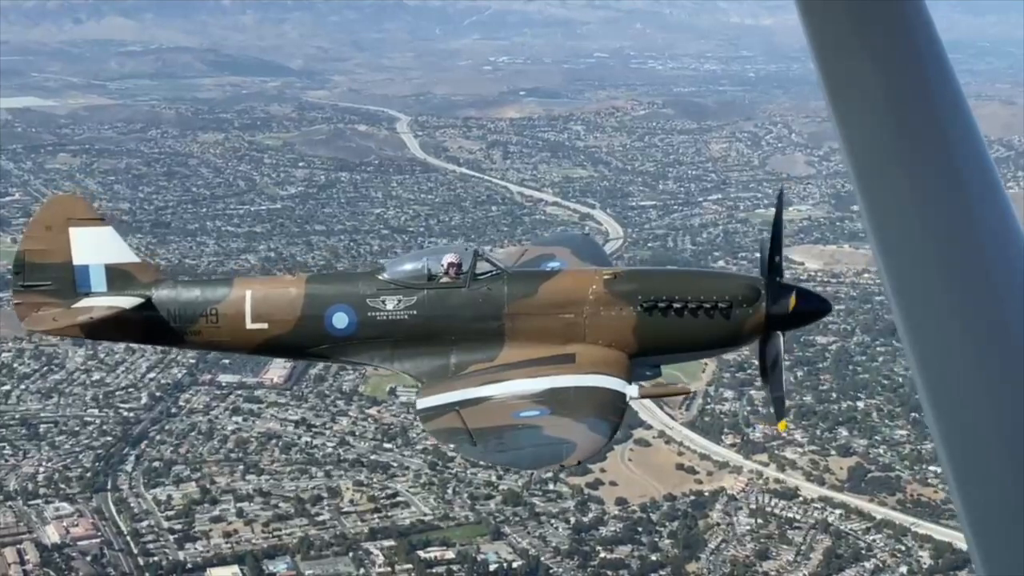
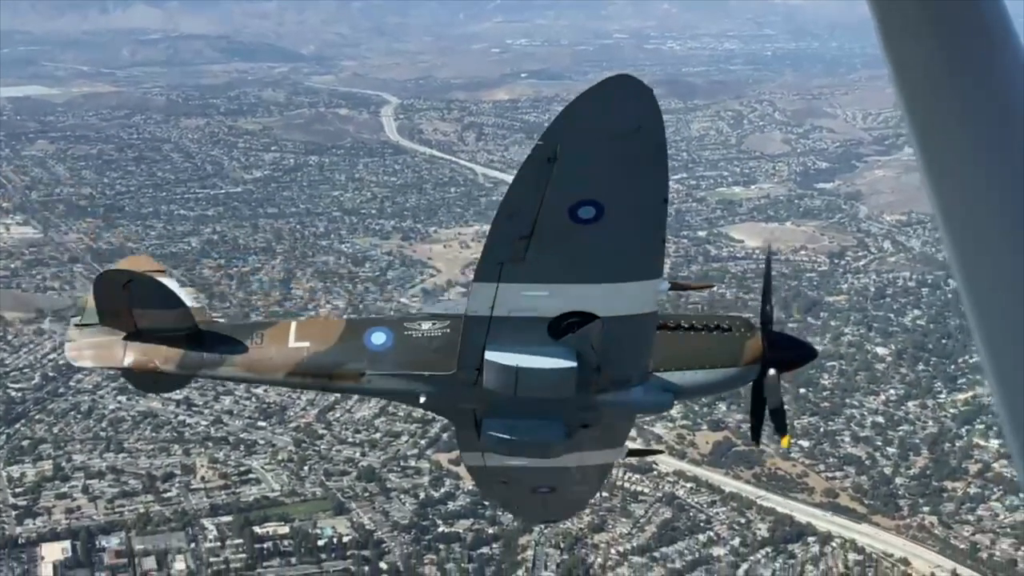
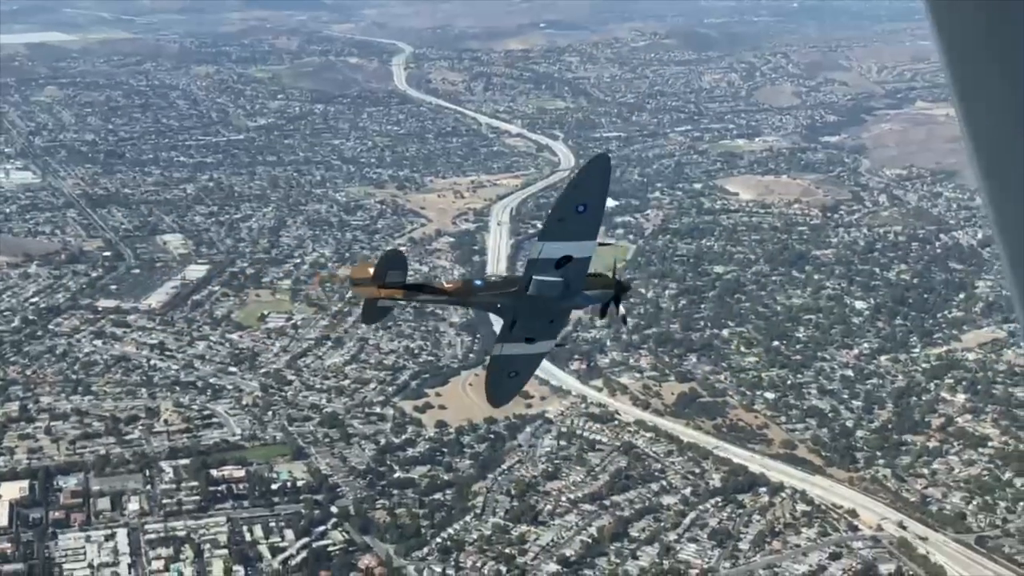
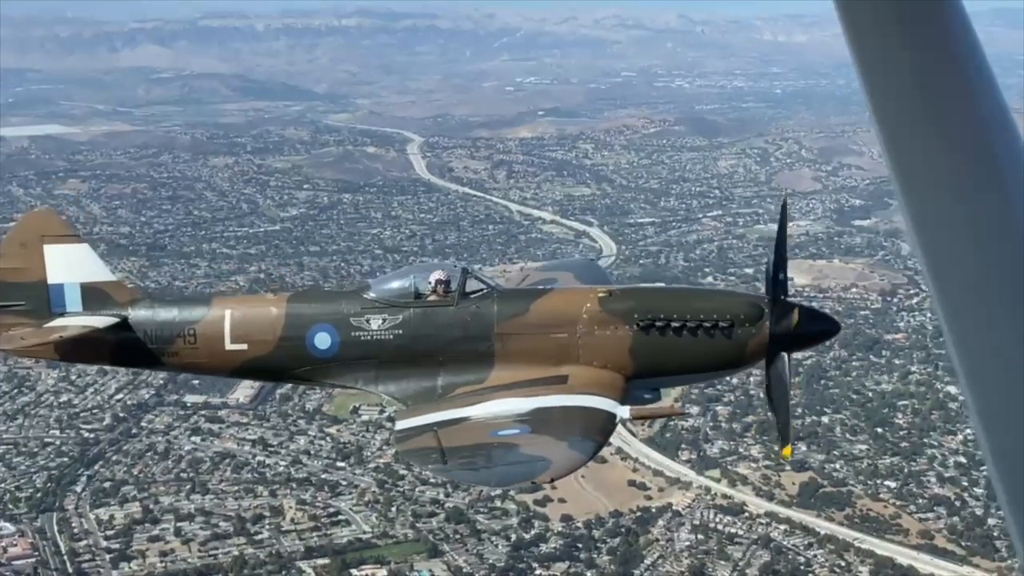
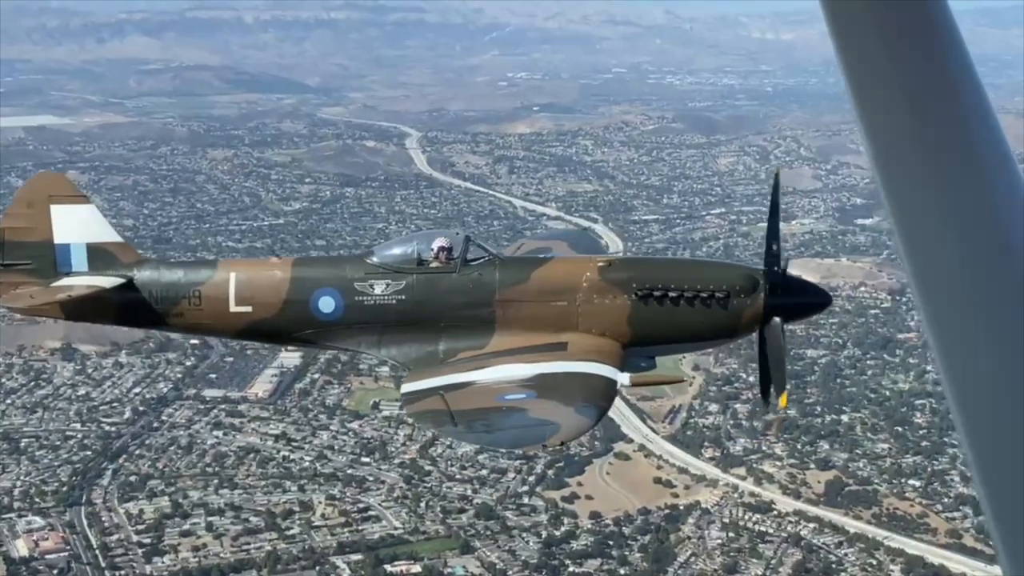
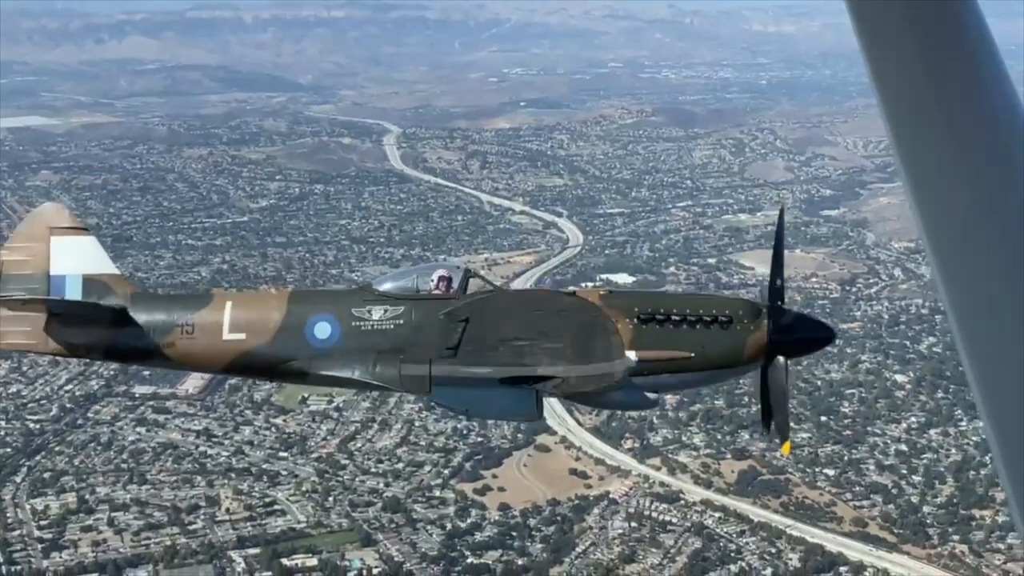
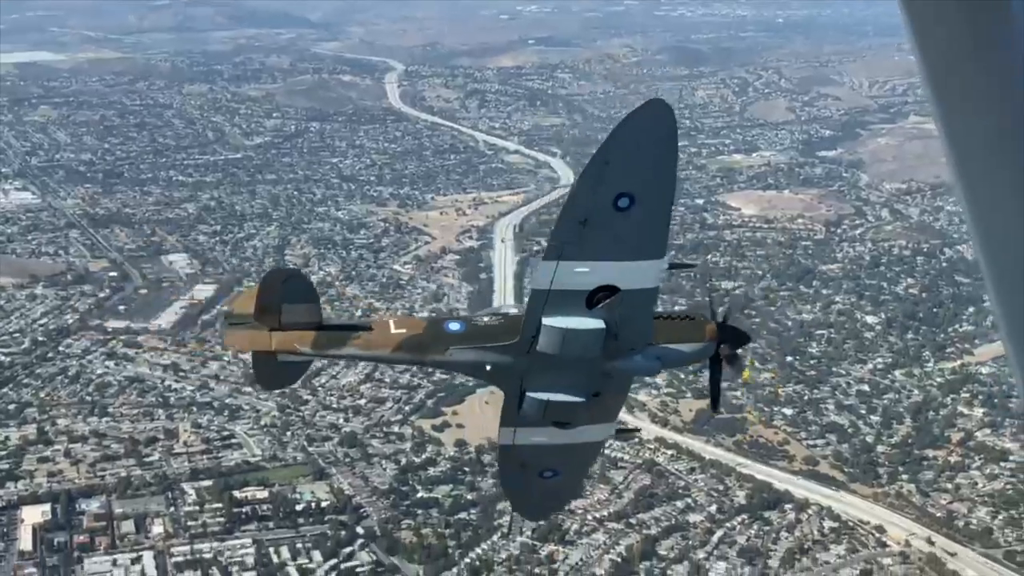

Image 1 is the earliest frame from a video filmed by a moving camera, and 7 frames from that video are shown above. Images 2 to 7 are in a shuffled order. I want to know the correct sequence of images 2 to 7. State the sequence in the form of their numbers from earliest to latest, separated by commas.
5, 4, 6, 2, 7, 3
